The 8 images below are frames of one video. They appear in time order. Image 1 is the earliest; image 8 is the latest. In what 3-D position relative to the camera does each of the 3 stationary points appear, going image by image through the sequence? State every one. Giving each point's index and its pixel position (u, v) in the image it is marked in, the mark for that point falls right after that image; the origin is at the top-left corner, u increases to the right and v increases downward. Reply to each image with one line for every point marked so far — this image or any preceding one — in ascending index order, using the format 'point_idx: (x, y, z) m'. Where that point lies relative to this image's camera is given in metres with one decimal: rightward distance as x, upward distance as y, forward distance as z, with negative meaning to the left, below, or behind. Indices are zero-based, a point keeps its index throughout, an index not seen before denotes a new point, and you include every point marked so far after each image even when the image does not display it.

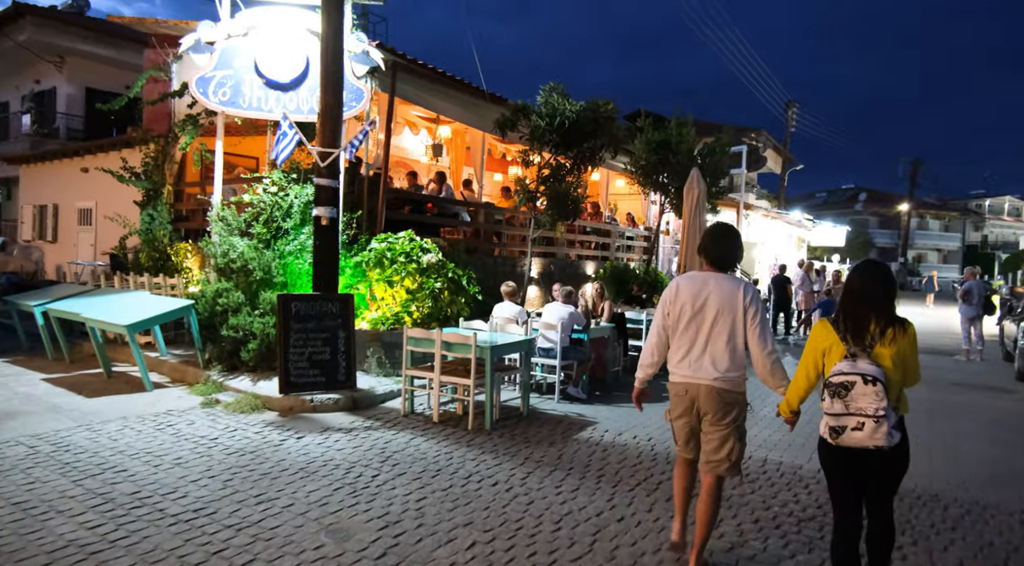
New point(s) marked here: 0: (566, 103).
0: (+0.8, +2.9, +11.0) m
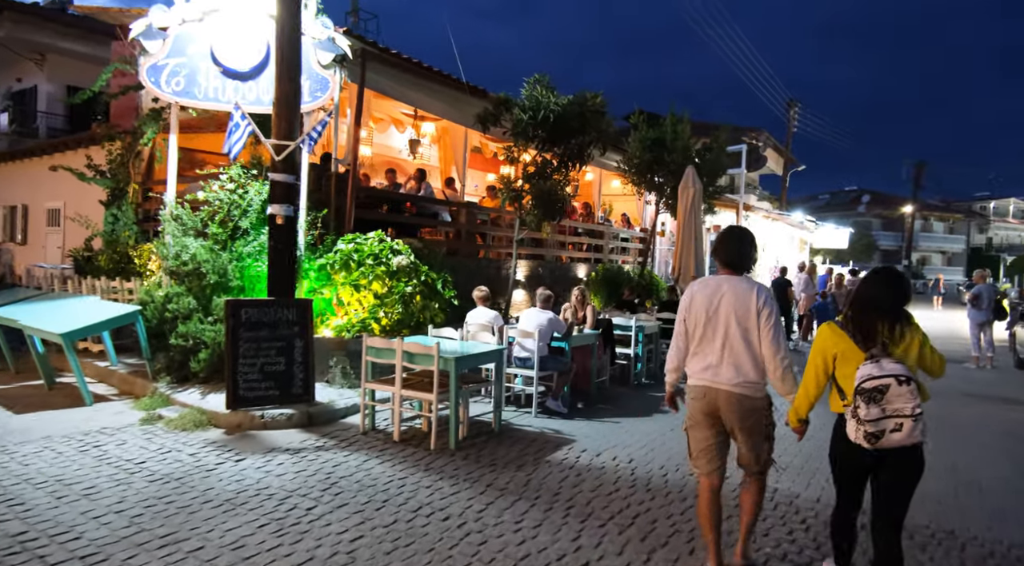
0: (+0.5, +2.8, +10.4) m
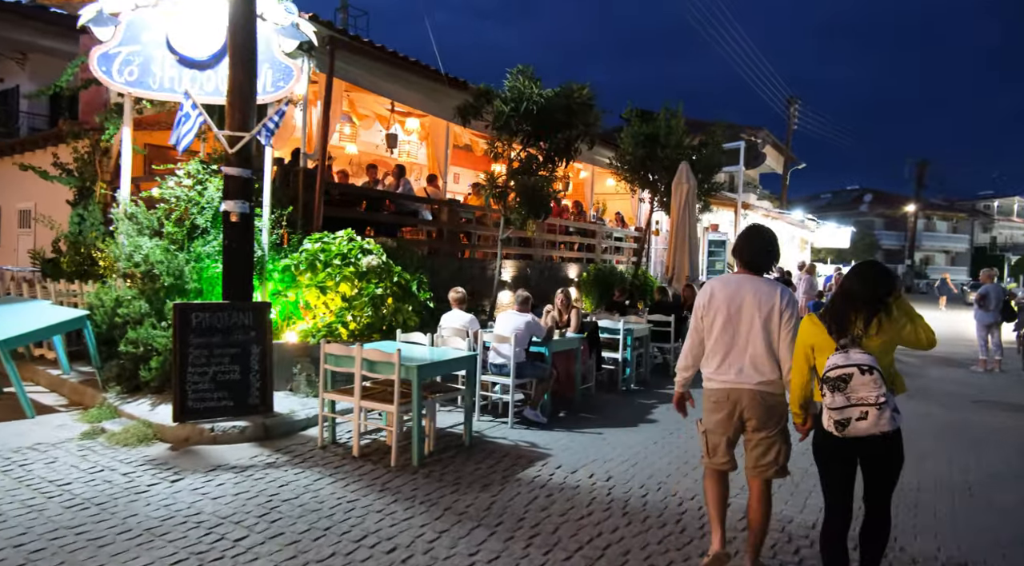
0: (+0.3, +2.8, +9.9) m
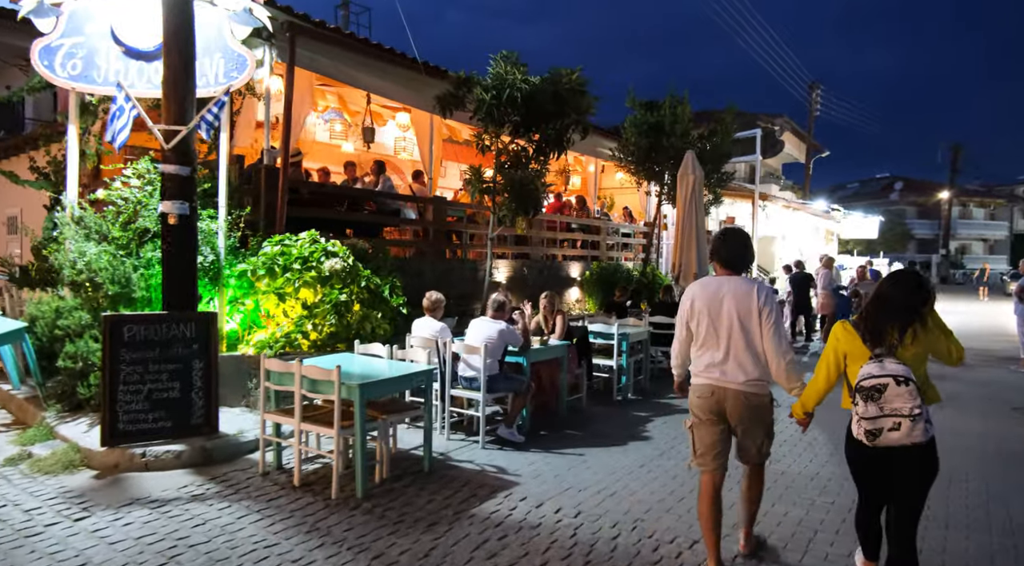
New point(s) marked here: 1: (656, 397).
0: (+0.1, +2.8, +9.2) m
1: (+1.8, -1.4, +8.6) m
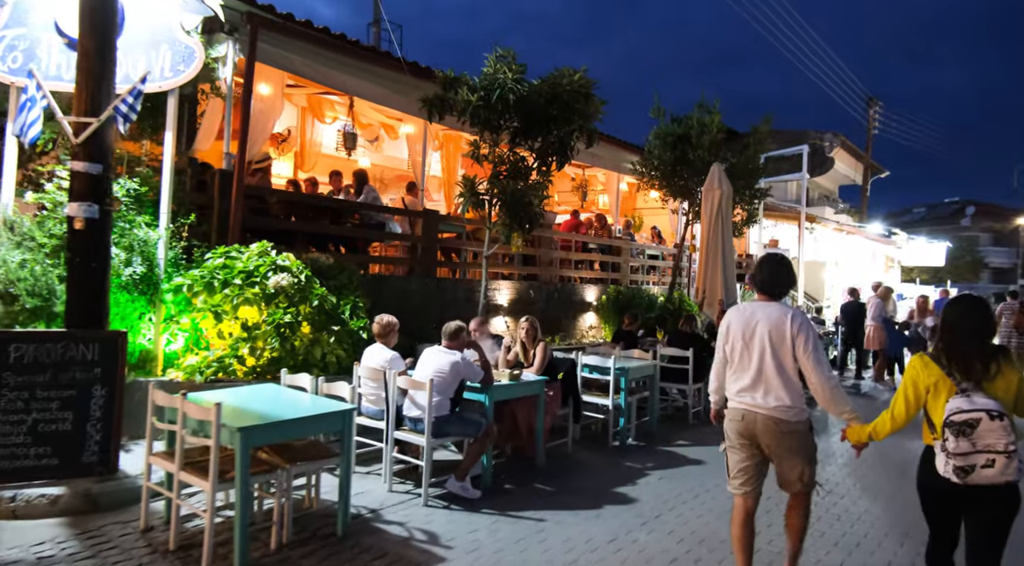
0: (0.0, +2.5, +8.3) m
1: (+1.6, -1.7, +7.4) m
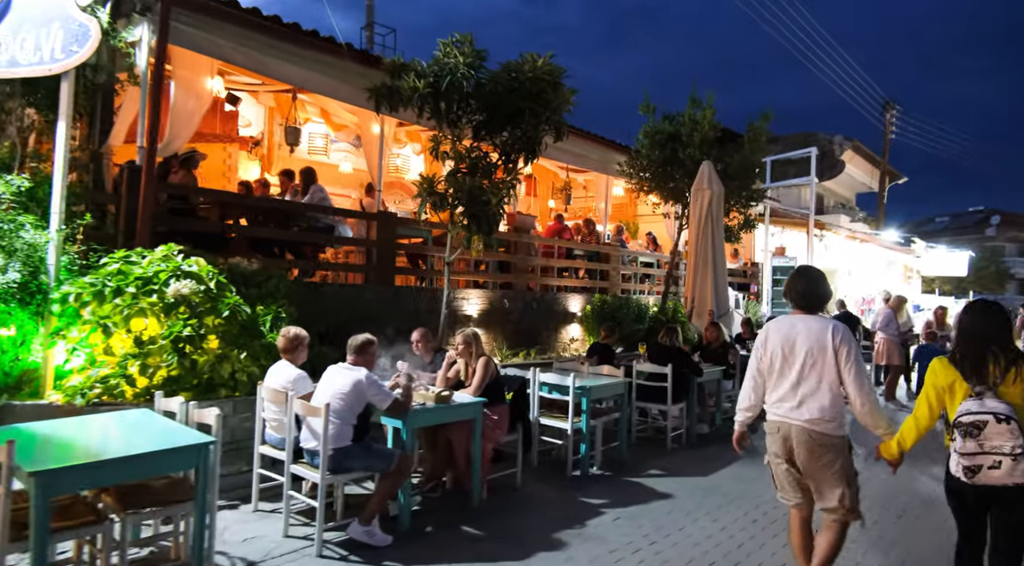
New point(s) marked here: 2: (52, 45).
0: (-0.5, +2.4, +7.5) m
1: (+1.1, -1.8, +6.5) m
2: (-3.7, +1.9, +5.6) m
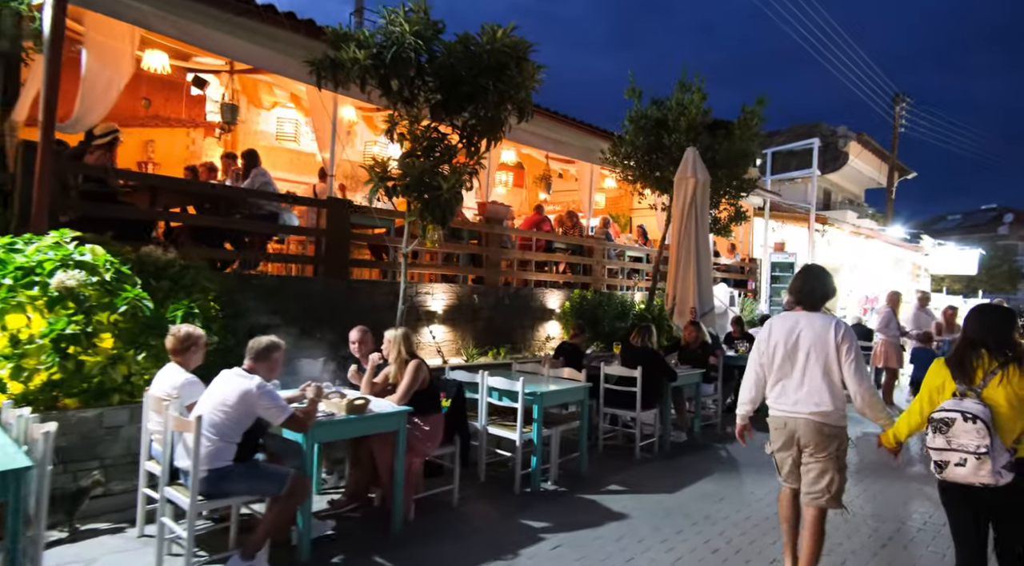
0: (-0.9, +2.5, +6.8) m
1: (+0.6, -1.7, +5.8) m
2: (-4.2, +2.0, +5.0) m
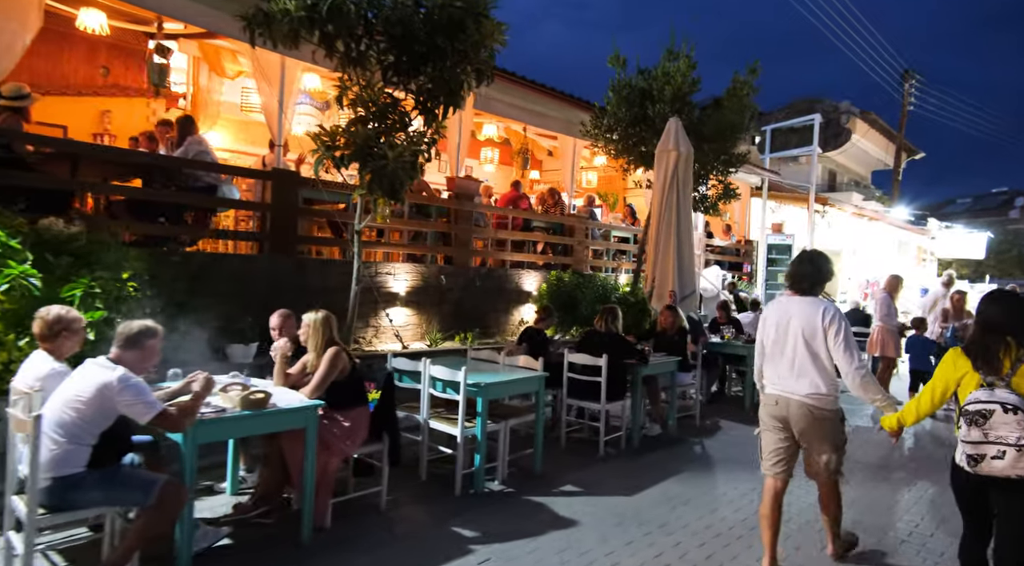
0: (-1.3, +2.7, +6.1) m
1: (+0.2, -1.6, +5.2) m
2: (-4.6, +2.2, +4.4) m
